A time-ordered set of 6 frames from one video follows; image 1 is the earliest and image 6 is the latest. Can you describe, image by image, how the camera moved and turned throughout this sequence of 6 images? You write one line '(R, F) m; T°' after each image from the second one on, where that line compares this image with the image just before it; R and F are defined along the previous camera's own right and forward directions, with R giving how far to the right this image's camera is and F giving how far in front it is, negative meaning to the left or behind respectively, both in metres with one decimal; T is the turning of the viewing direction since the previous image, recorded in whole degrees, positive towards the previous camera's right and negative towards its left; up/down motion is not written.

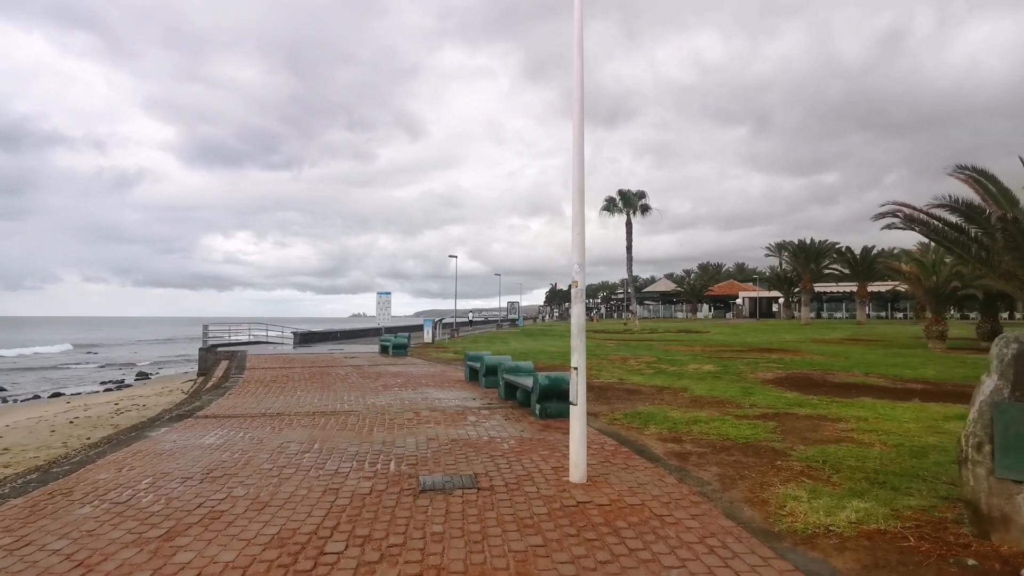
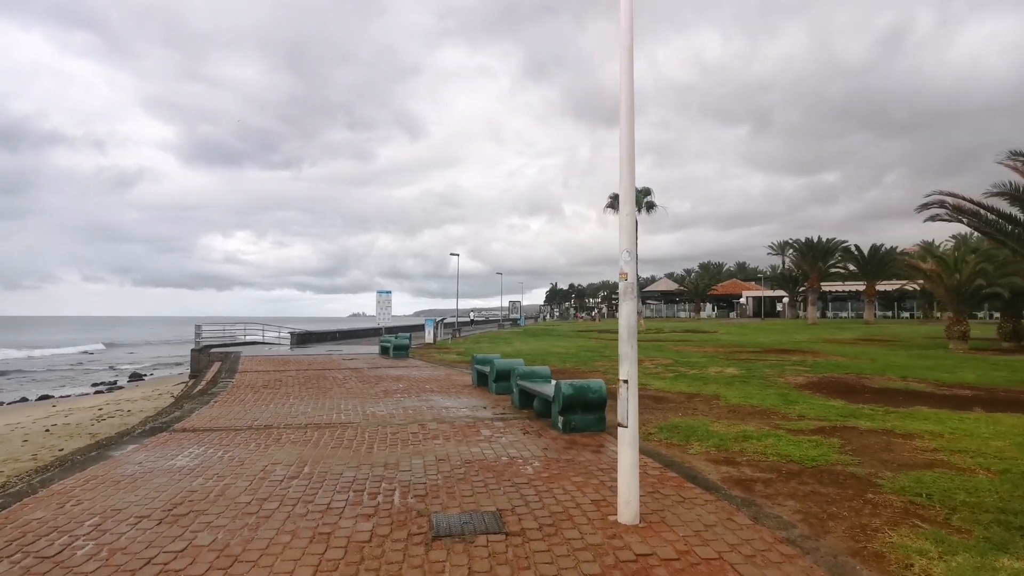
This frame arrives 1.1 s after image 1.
(-0.3, +1.1) m; 0°
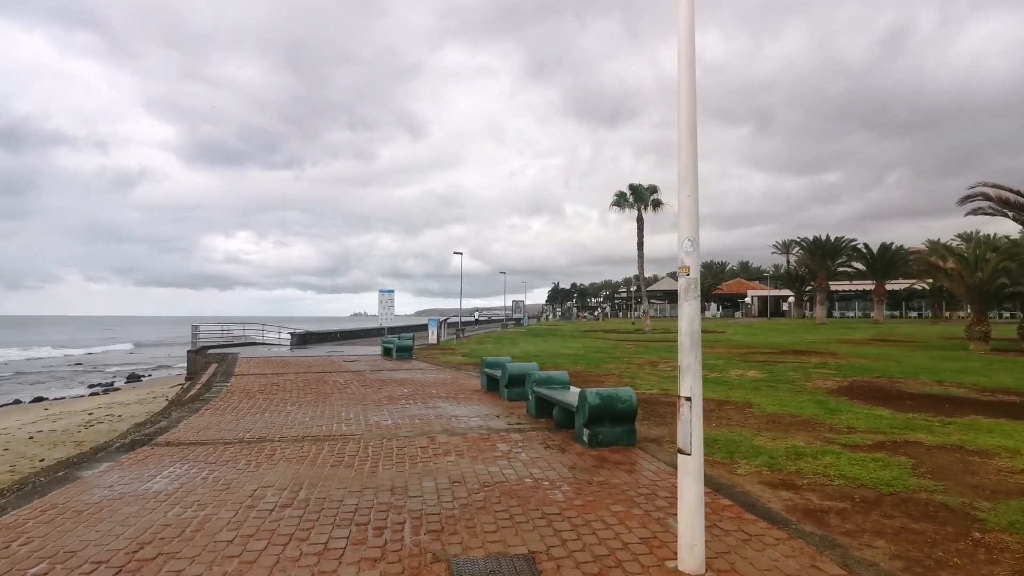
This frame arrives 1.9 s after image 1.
(-0.2, +0.8) m; 0°
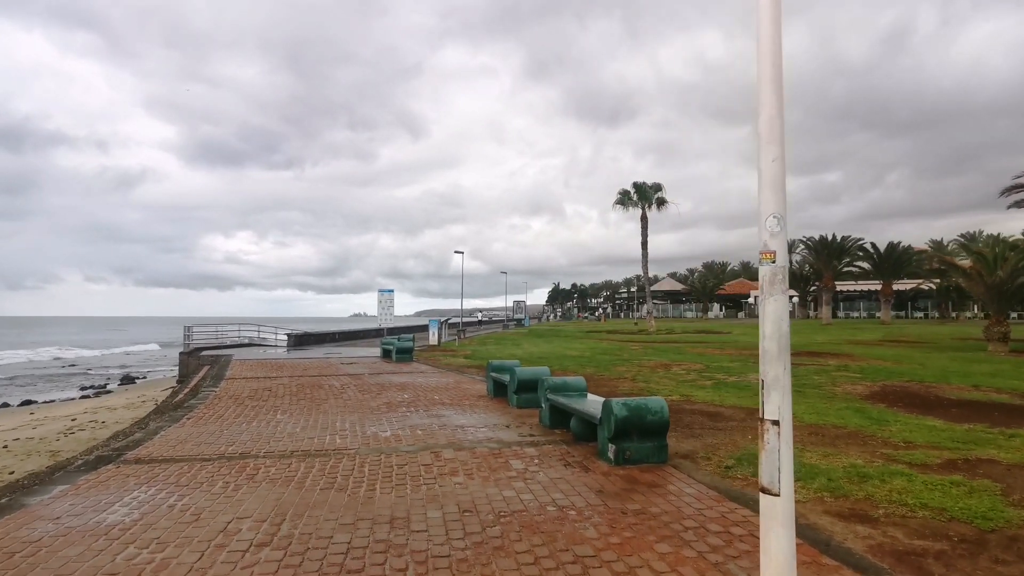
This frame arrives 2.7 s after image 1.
(-0.2, +0.9) m; 0°
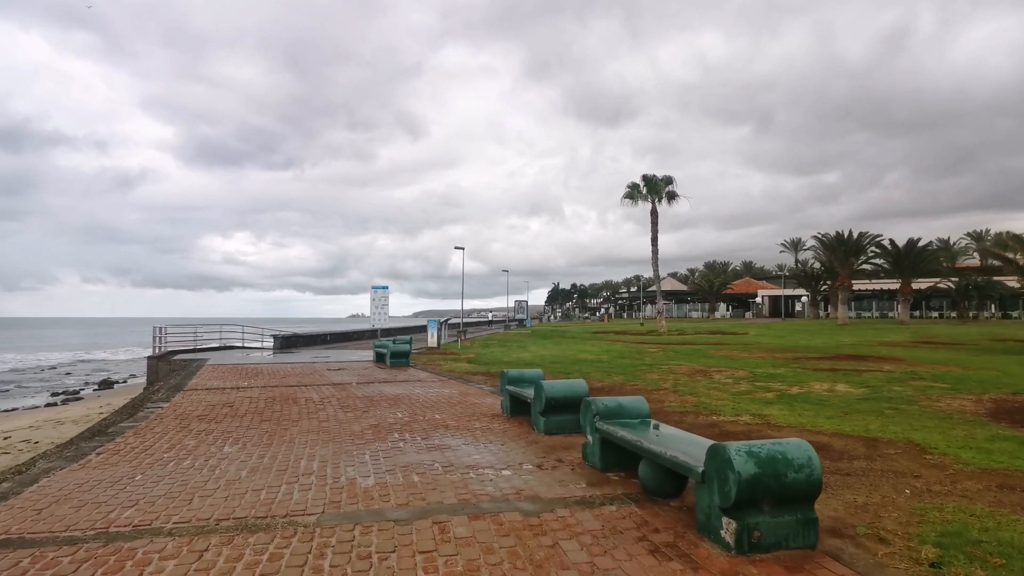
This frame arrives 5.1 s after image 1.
(-0.4, +2.5) m; 0°
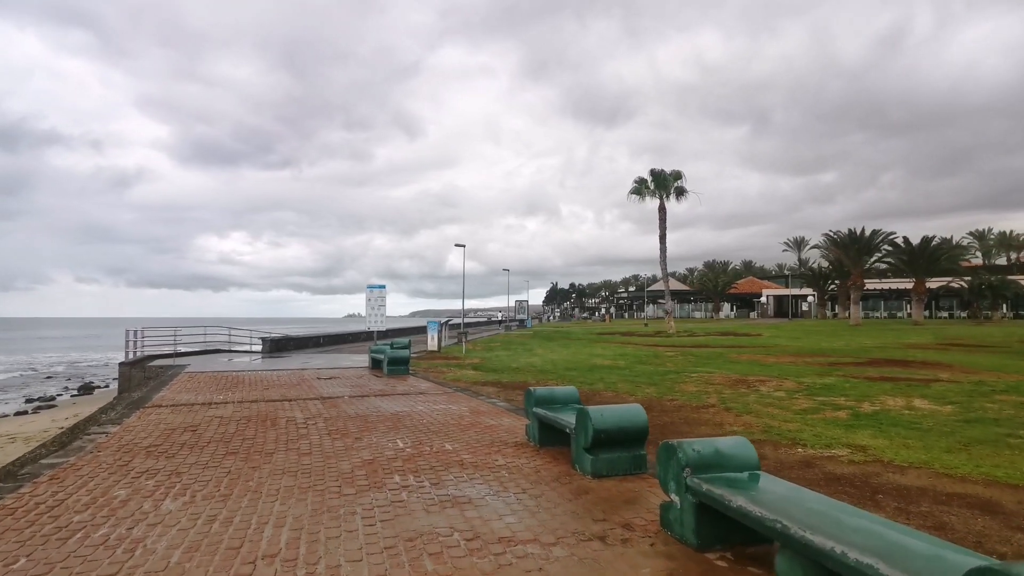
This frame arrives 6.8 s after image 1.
(-0.4, +1.9) m; 0°
